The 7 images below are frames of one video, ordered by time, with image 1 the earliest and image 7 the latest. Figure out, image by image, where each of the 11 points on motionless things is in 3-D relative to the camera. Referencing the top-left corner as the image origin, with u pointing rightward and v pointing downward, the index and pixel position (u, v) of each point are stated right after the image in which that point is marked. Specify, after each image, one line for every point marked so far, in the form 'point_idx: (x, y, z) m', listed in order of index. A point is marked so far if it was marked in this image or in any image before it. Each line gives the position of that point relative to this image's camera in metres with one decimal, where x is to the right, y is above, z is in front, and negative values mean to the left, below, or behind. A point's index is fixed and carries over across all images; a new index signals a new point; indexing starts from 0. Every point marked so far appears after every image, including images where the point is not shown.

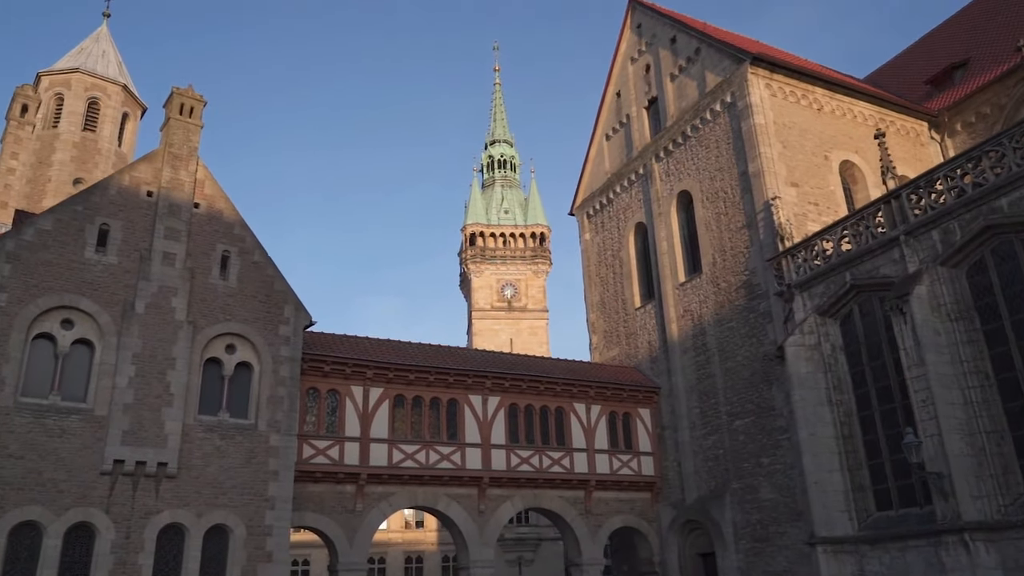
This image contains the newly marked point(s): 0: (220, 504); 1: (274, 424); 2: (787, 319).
0: (-6.0, -4.5, +16.4) m
1: (-5.3, -3.0, +17.6) m
2: (+6.8, -0.8, +19.8) m
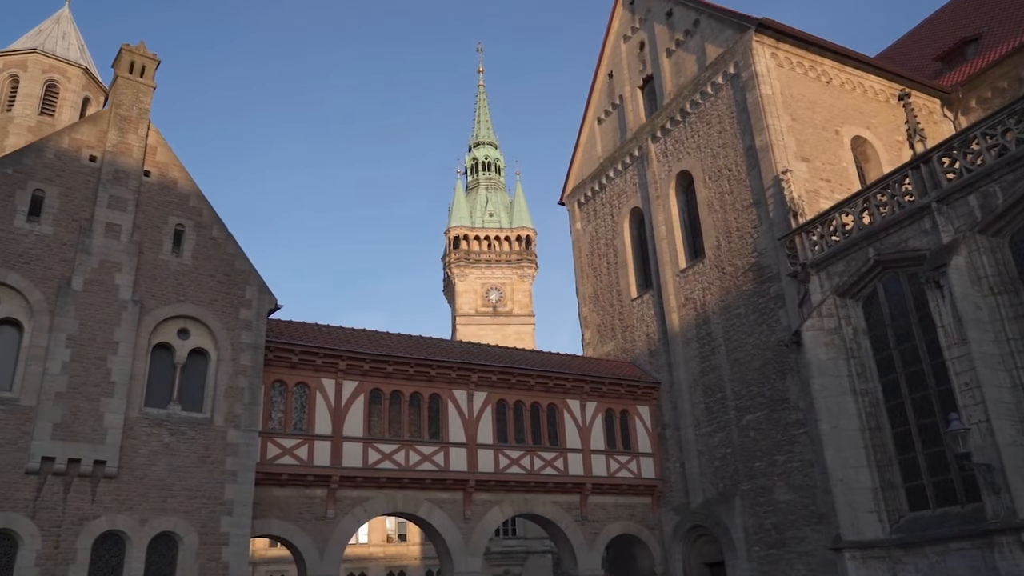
0: (-6.2, -4.0, +14.3) m
1: (-5.5, -2.5, +15.5) m
2: (+6.6, -0.3, +18.0) m
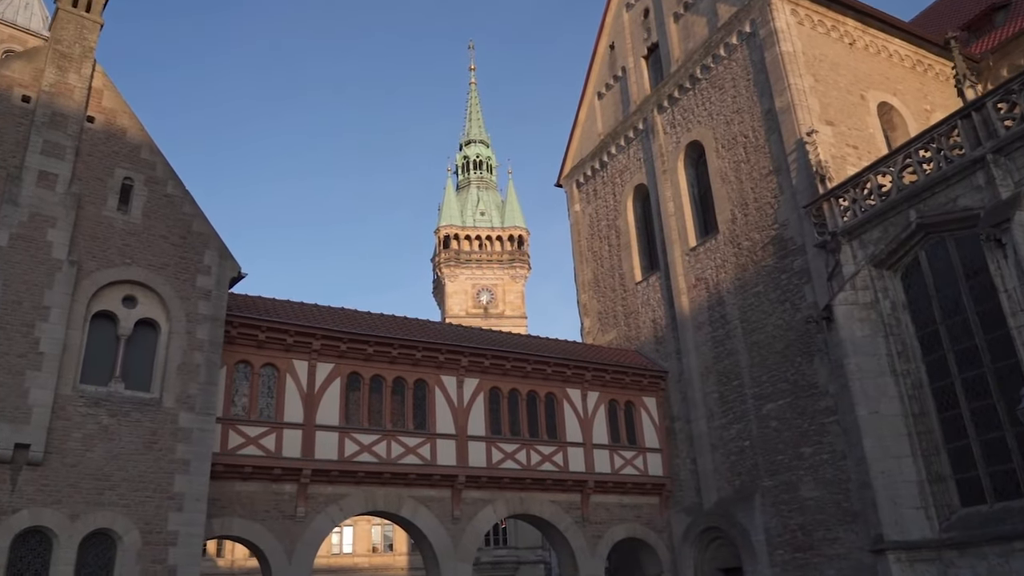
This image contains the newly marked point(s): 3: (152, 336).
0: (-6.2, -3.3, +12.2) m
1: (-5.5, -1.9, +13.5) m
2: (+6.5, +0.3, +16.1) m
3: (-6.2, -0.8, +13.7) m
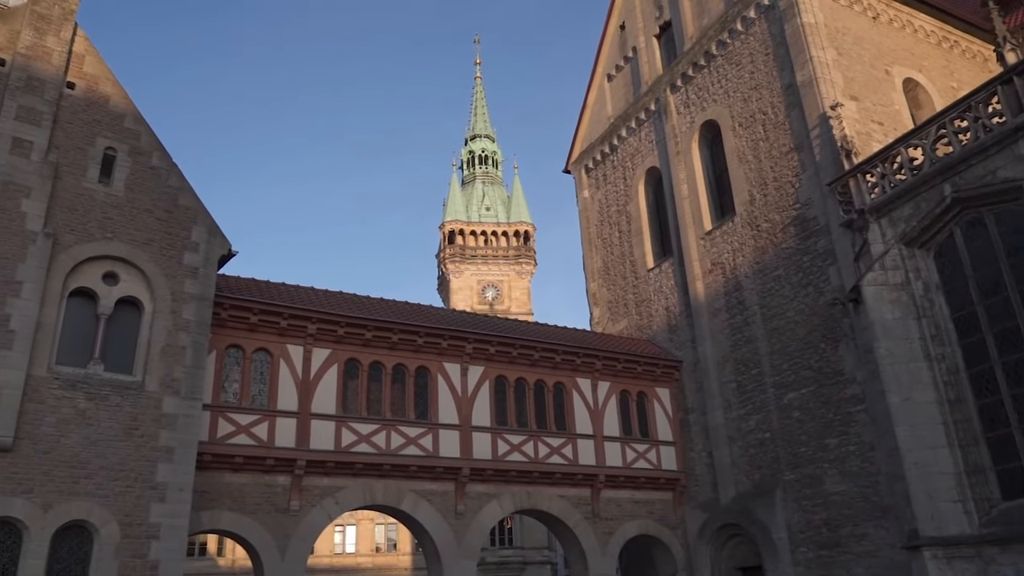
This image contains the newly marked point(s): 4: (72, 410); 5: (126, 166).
0: (-6.1, -2.9, +11.3) m
1: (-5.4, -1.5, +12.6) m
2: (+6.6, +0.6, +15.2) m
3: (-6.1, -0.4, +12.9) m
4: (-6.4, -1.8, +11.6) m
5: (-6.5, +2.0, +13.3) m
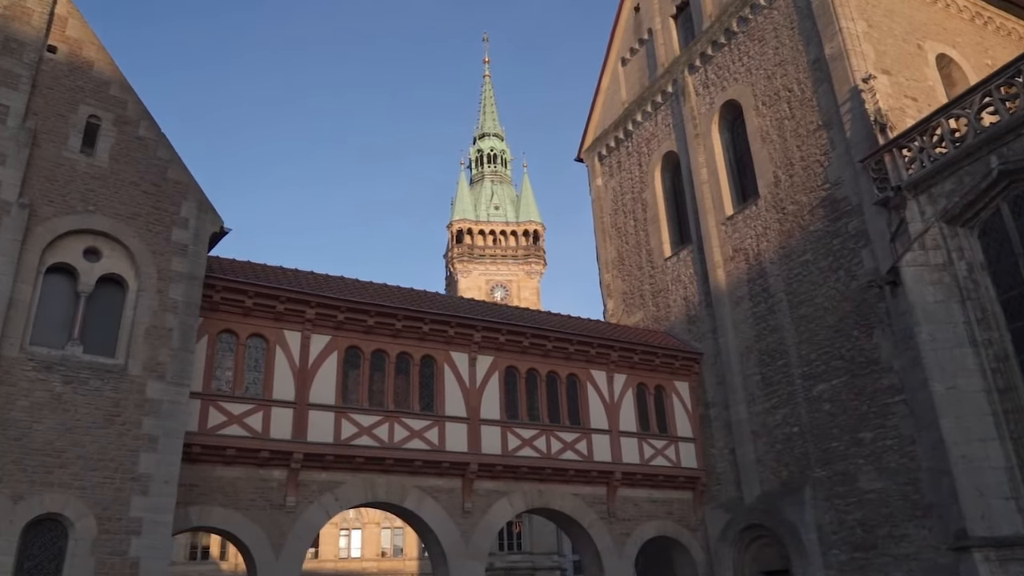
0: (-6.0, -2.6, +10.4) m
1: (-5.2, -1.2, +11.7) m
2: (+6.8, +0.9, +14.1) m
3: (-5.9, -0.1, +12.0) m
4: (-6.3, -1.4, +10.7) m
5: (-6.3, +2.4, +12.4) m
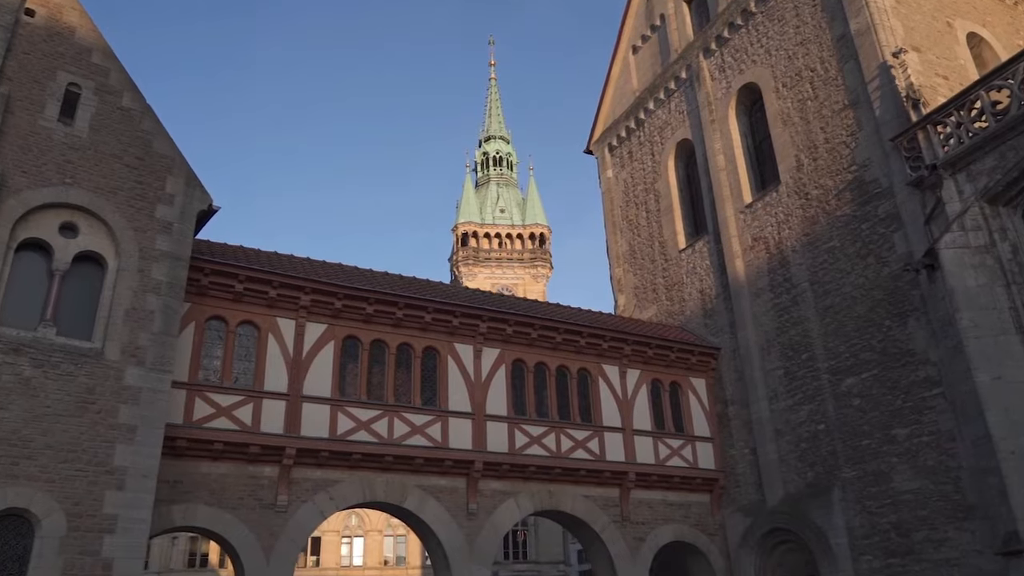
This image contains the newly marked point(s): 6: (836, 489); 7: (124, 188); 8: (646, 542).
0: (-5.9, -2.2, +9.5) m
1: (-5.1, -0.9, +10.8) m
2: (+7.0, +1.2, +13.2) m
3: (-5.8, +0.2, +11.1) m
4: (-6.2, -1.1, +9.8) m
5: (-6.1, +2.7, +11.6) m
6: (+5.8, -3.6, +14.3) m
7: (-5.6, +1.4, +11.5) m
8: (+2.6, -5.0, +15.6) m
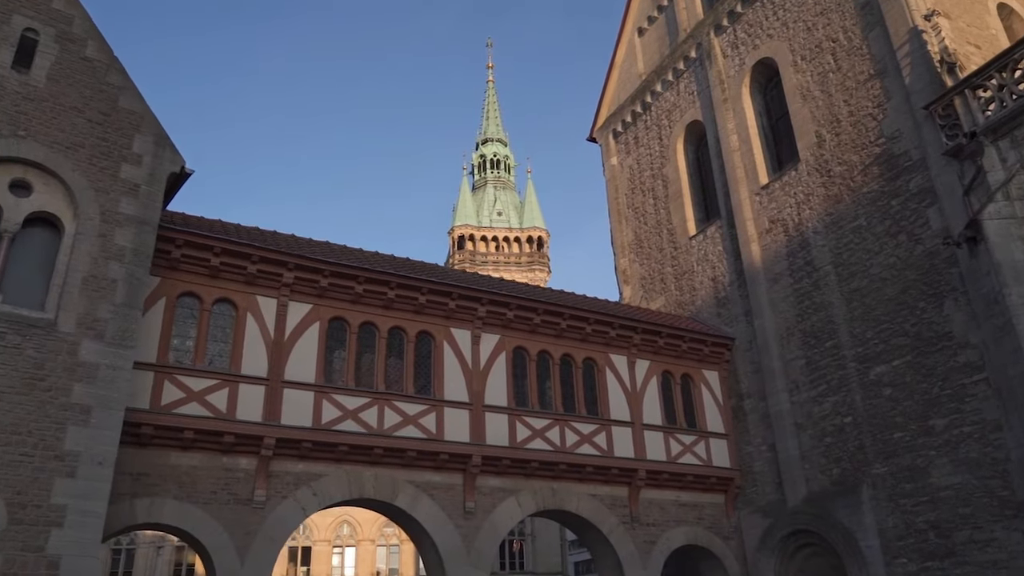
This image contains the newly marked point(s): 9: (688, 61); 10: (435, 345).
0: (-5.8, -1.8, +8.3) m
1: (-5.1, -0.4, +9.6) m
2: (+7.0, +1.5, +12.1) m
3: (-5.8, +0.6, +9.9) m
4: (-6.1, -0.7, +8.6) m
5: (-6.1, +3.1, +10.5) m
6: (+5.9, -3.3, +13.2) m
7: (-5.6, +1.9, +10.4) m
8: (+2.6, -4.6, +14.4) m
9: (+4.4, +5.6, +19.7) m
10: (-1.3, -1.0, +13.5) m
